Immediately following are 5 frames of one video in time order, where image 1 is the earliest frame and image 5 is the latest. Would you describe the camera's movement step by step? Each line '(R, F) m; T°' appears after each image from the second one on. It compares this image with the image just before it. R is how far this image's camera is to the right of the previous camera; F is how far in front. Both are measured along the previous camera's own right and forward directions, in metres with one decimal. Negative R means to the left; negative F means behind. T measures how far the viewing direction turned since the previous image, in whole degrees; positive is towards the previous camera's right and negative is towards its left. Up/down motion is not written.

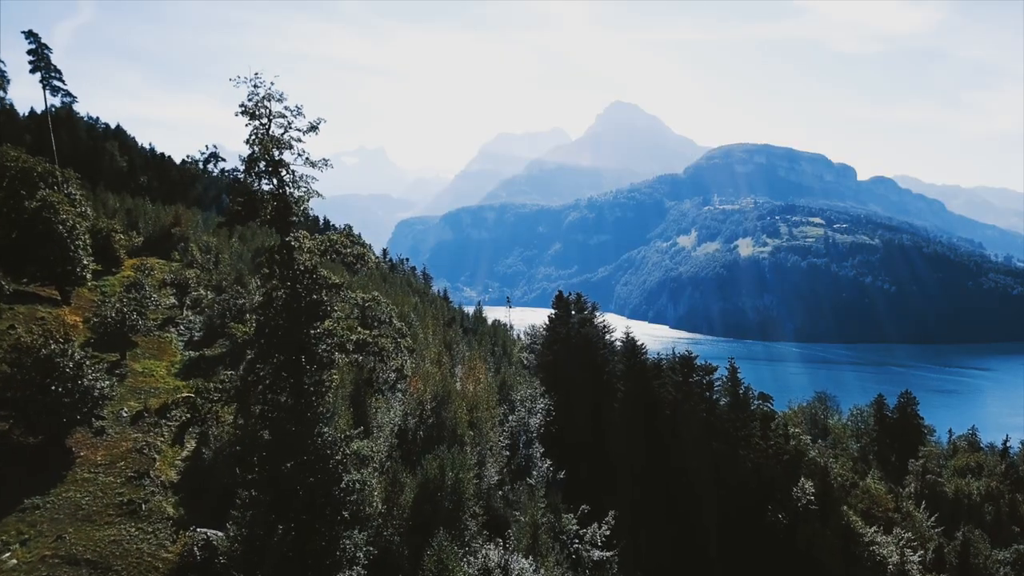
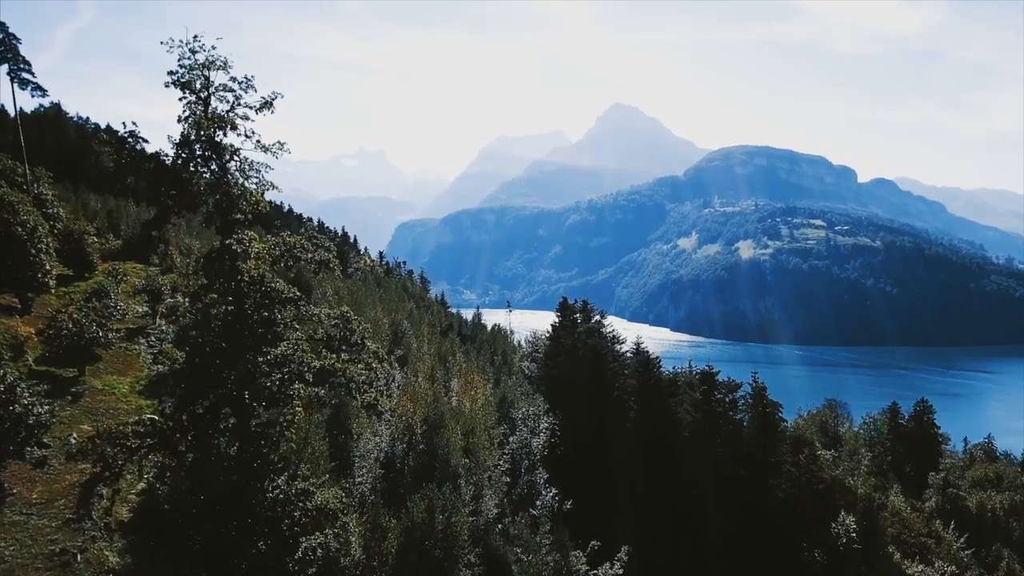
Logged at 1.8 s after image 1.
(0.0, +4.7) m; 0°
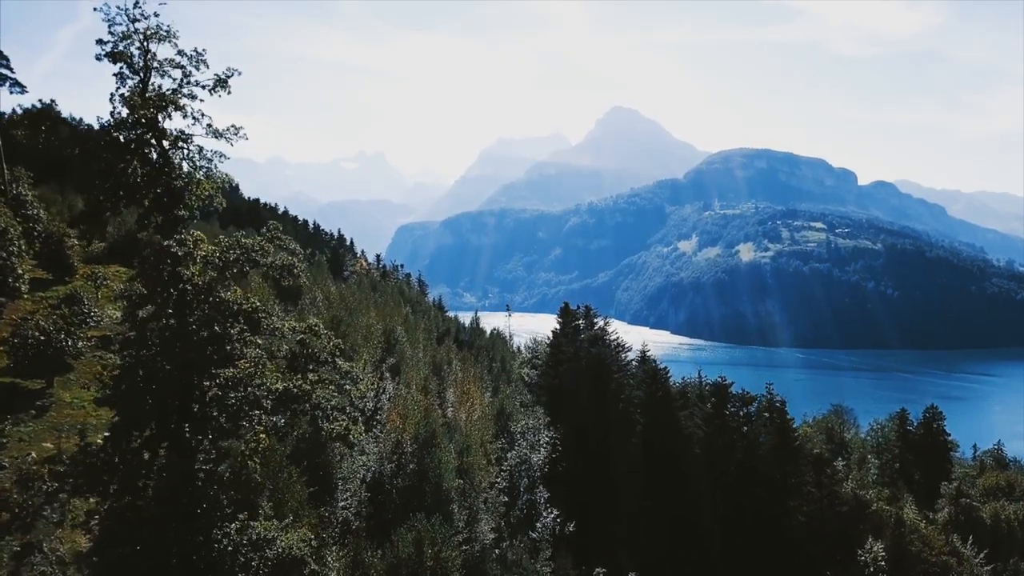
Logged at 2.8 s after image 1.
(+0.1, +2.8) m; 0°
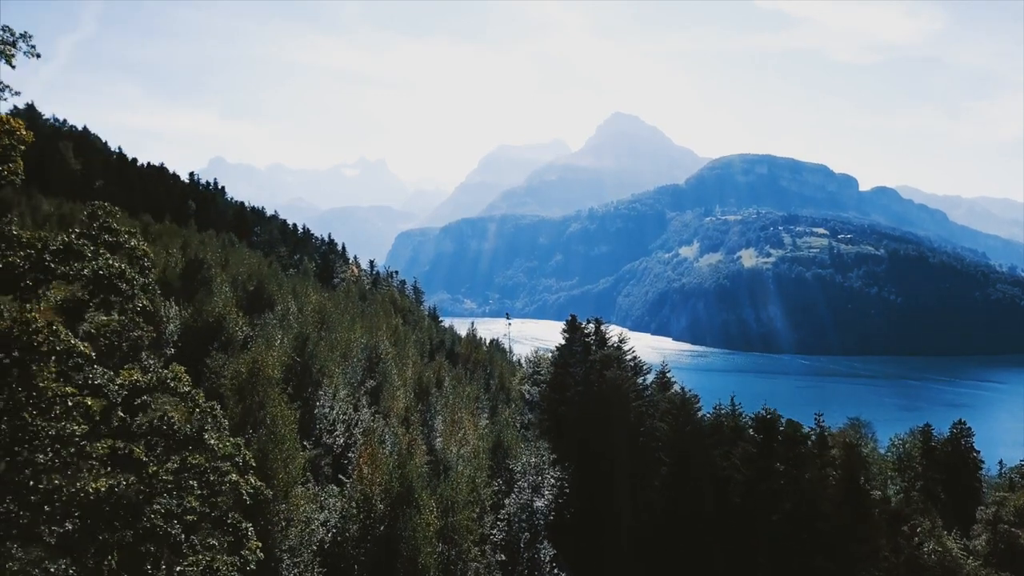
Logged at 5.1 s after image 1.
(+0.1, +7.0) m; 0°
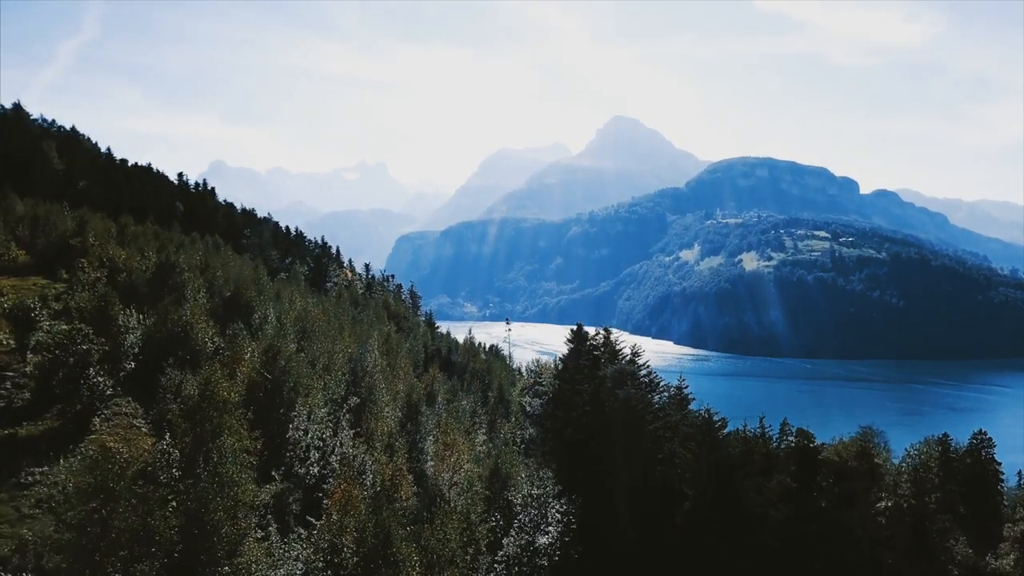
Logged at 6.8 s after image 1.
(+0.1, +4.6) m; 0°
